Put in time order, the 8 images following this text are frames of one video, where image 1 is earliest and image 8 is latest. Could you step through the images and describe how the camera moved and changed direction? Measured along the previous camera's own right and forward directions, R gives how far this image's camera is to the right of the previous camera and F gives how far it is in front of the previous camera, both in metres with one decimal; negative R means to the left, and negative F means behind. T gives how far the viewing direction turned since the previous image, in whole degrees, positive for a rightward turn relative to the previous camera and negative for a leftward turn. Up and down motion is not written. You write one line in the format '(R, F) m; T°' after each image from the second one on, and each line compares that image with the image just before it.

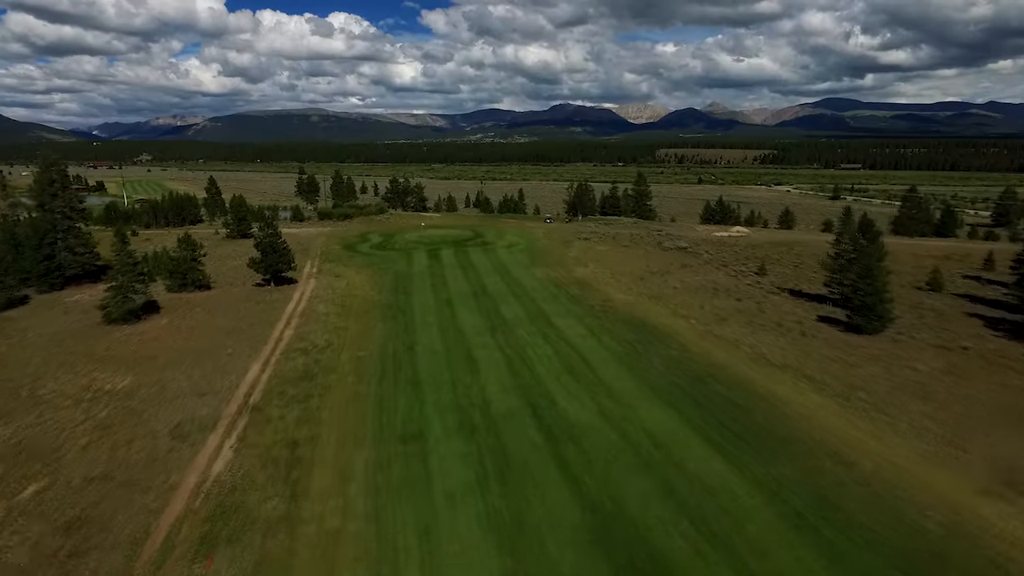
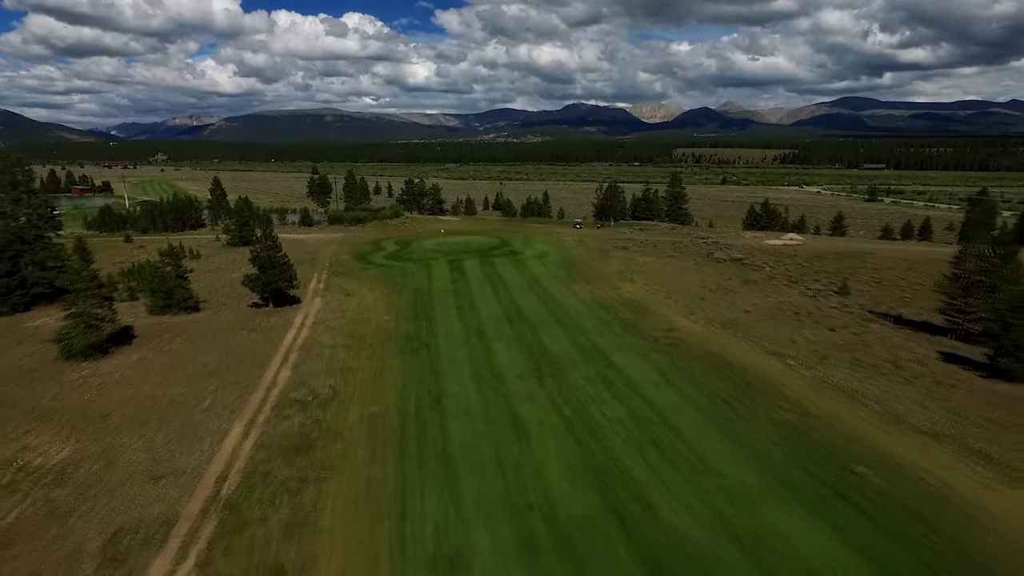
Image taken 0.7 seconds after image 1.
(-1.7, +6.9) m; -1°
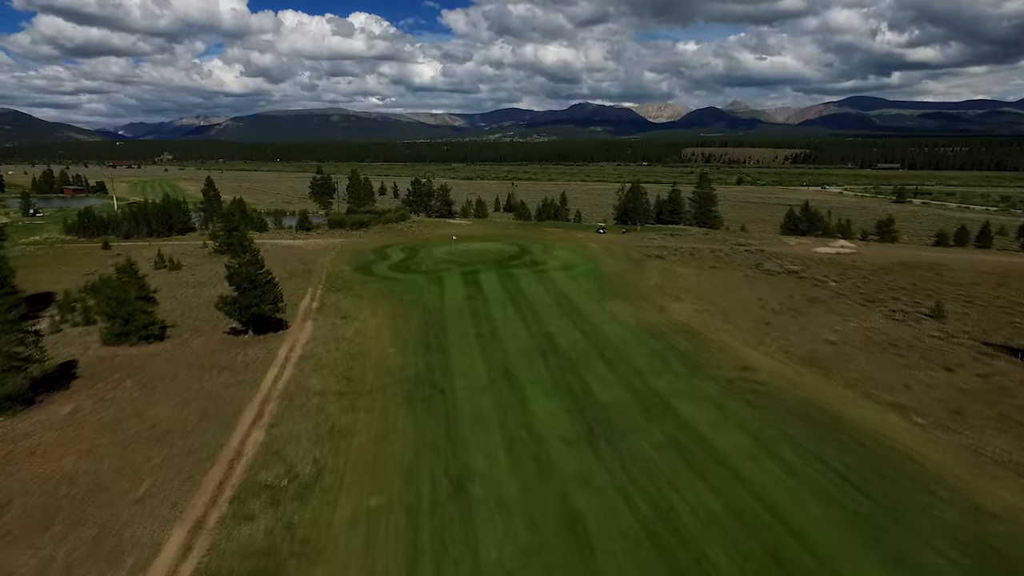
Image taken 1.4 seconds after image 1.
(-1.3, +6.7) m; -1°
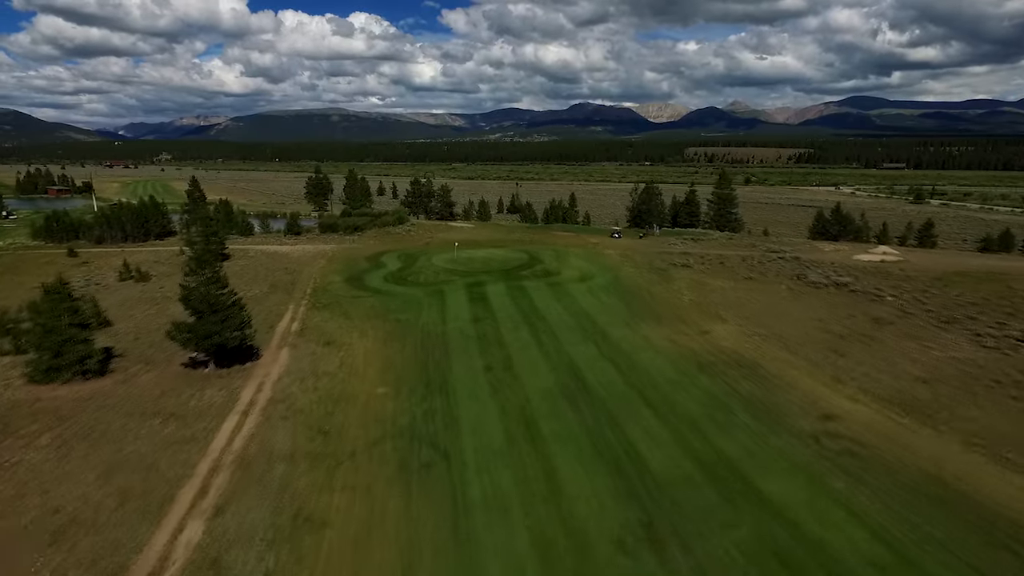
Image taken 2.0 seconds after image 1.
(-0.7, +5.6) m; 0°
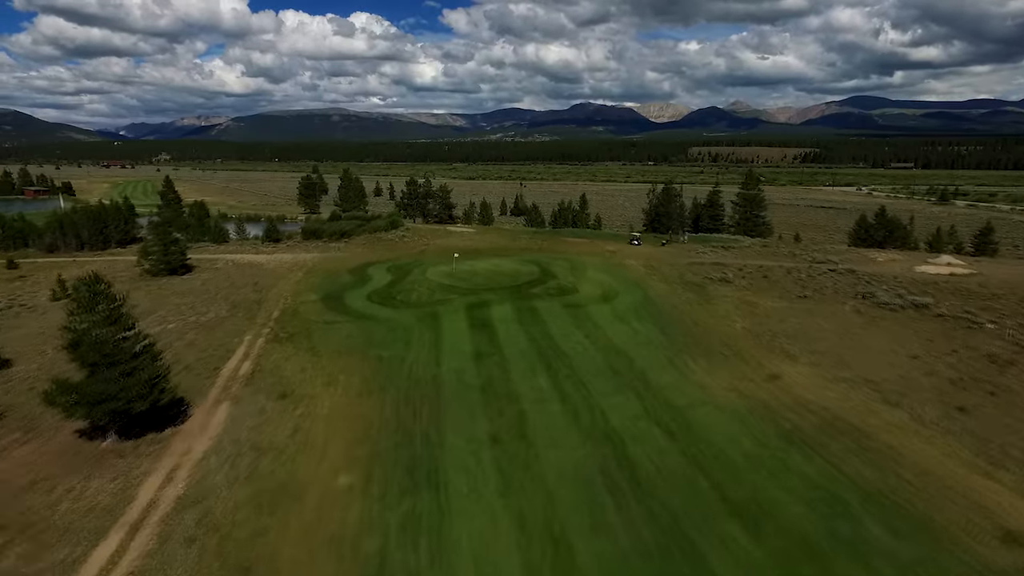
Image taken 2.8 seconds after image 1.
(-0.5, +7.3) m; 0°
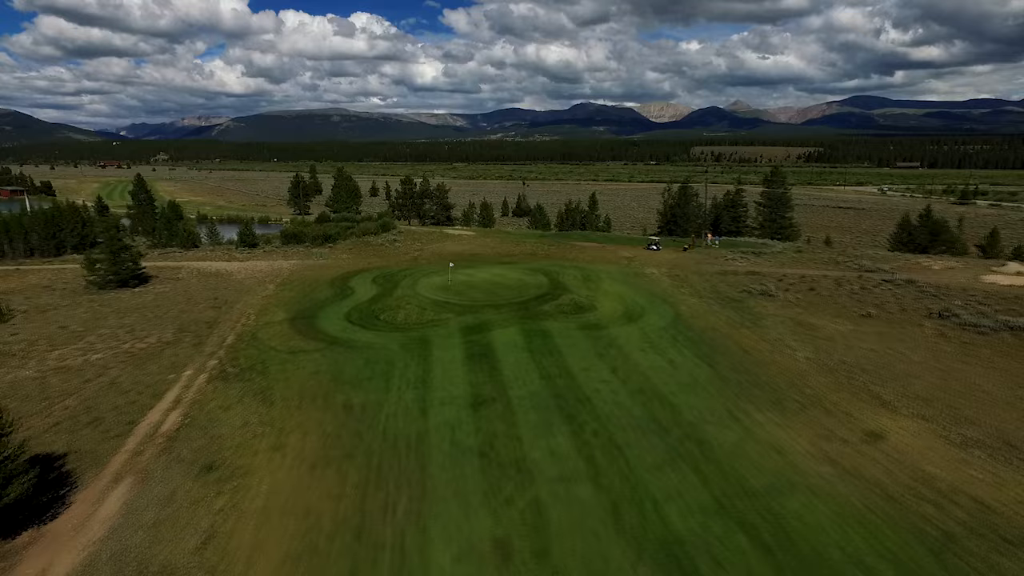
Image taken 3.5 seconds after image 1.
(-0.3, +6.1) m; 0°
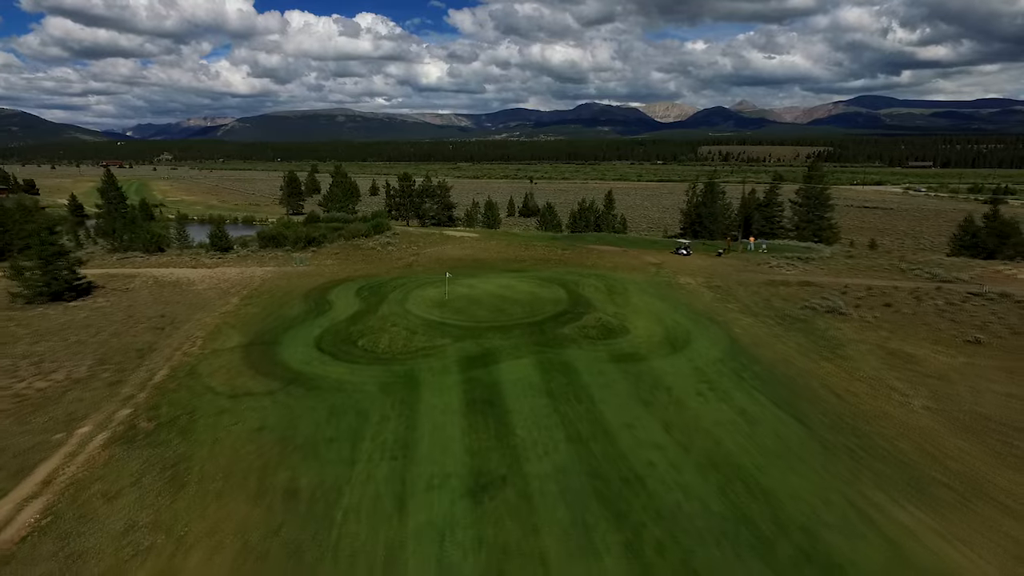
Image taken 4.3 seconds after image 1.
(-0.3, +6.5) m; 0°
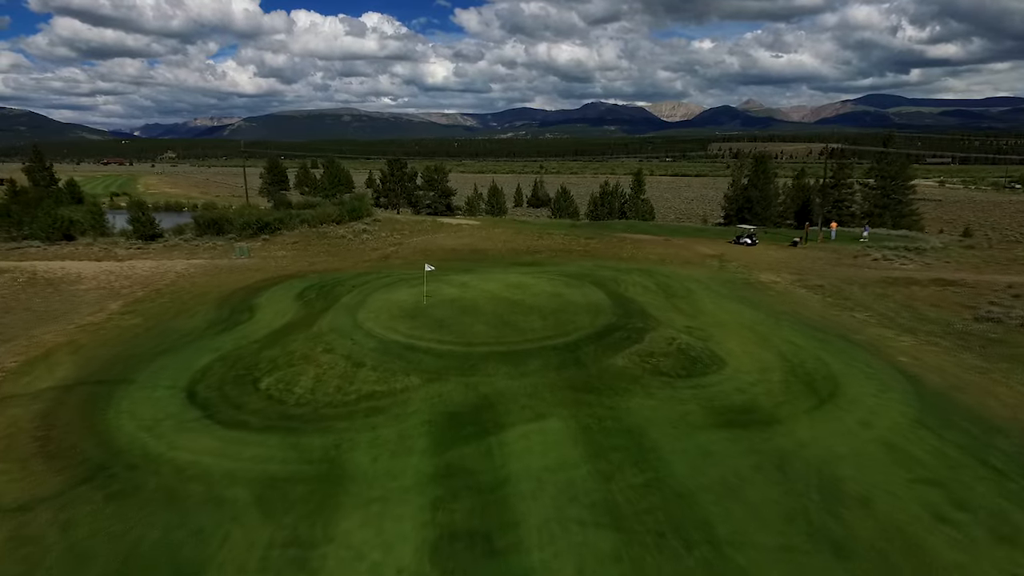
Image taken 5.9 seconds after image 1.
(-0.3, +10.6) m; -1°
